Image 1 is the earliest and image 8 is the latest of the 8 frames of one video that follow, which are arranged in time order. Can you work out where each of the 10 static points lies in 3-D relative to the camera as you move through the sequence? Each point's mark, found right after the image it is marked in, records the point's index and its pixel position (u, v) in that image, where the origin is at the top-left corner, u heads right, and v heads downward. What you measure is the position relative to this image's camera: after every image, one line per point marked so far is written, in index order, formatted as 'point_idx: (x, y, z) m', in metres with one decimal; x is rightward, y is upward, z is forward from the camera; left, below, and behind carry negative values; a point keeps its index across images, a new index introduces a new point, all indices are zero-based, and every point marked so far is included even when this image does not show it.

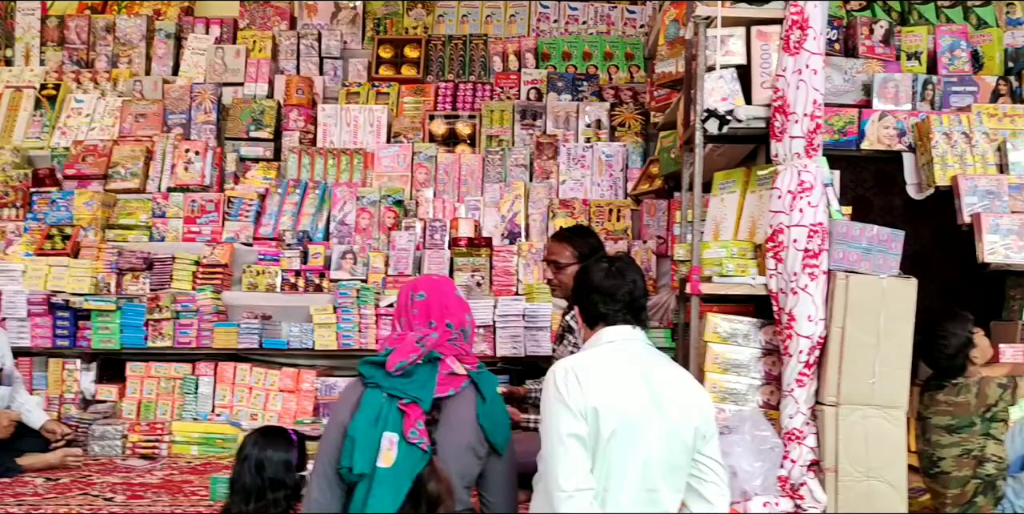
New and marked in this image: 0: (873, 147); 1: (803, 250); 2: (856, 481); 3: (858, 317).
0: (+1.7, +0.5, +4.4) m
1: (+0.9, 0.0, +2.9) m
2: (+1.0, -0.7, +2.8) m
3: (+1.1, -0.2, +2.8) m
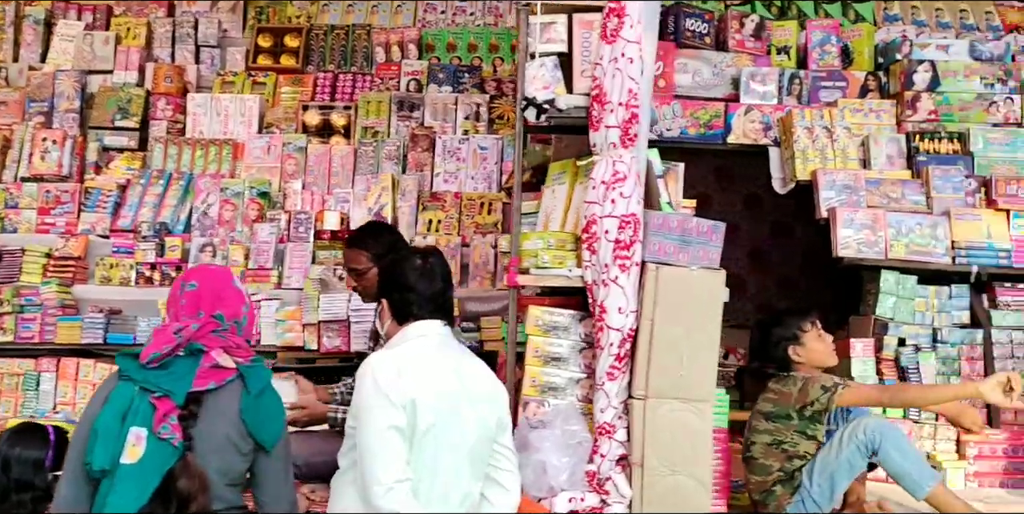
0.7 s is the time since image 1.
0: (+1.1, +0.6, +4.4) m
1: (+0.3, 0.0, +2.8) m
2: (+0.4, -0.7, +2.7) m
3: (+0.5, -0.2, +2.8) m
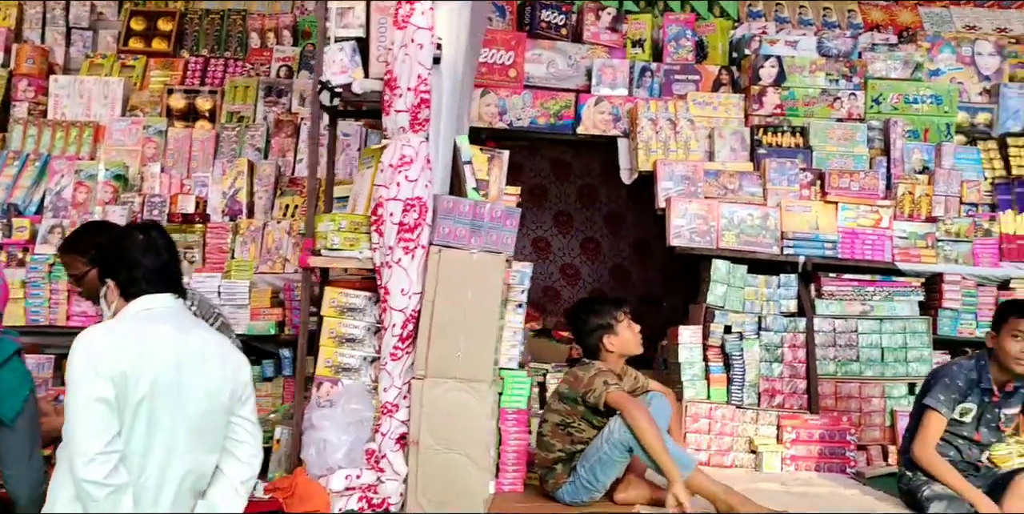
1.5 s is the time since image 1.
0: (+0.4, +0.6, +4.5) m
1: (-0.4, +0.1, +2.9) m
2: (-0.2, -0.6, +2.8) m
3: (-0.2, -0.1, +2.9) m
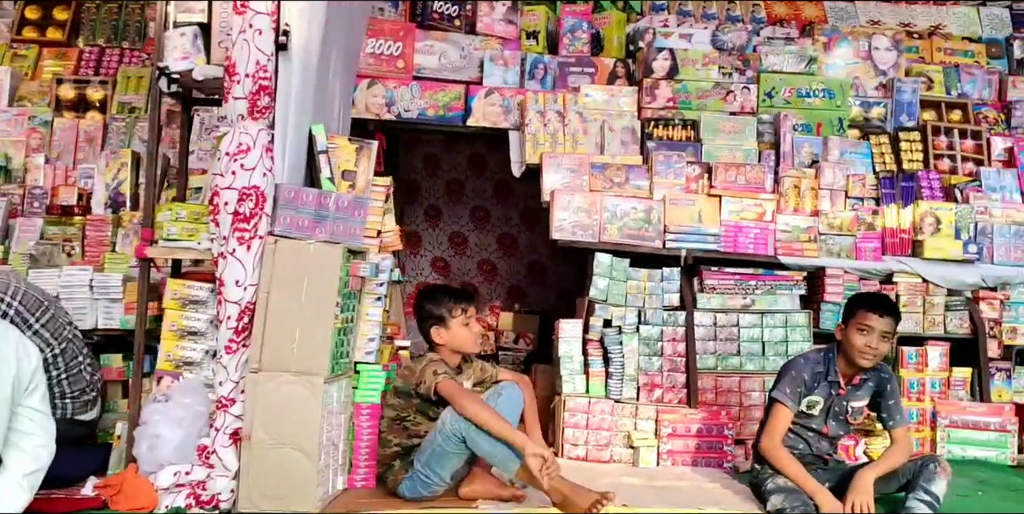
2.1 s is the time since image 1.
0: (-0.2, +0.6, +4.4) m
1: (-0.9, +0.1, +2.8) m
2: (-0.7, -0.6, +2.7) m
3: (-0.7, -0.1, +2.8) m
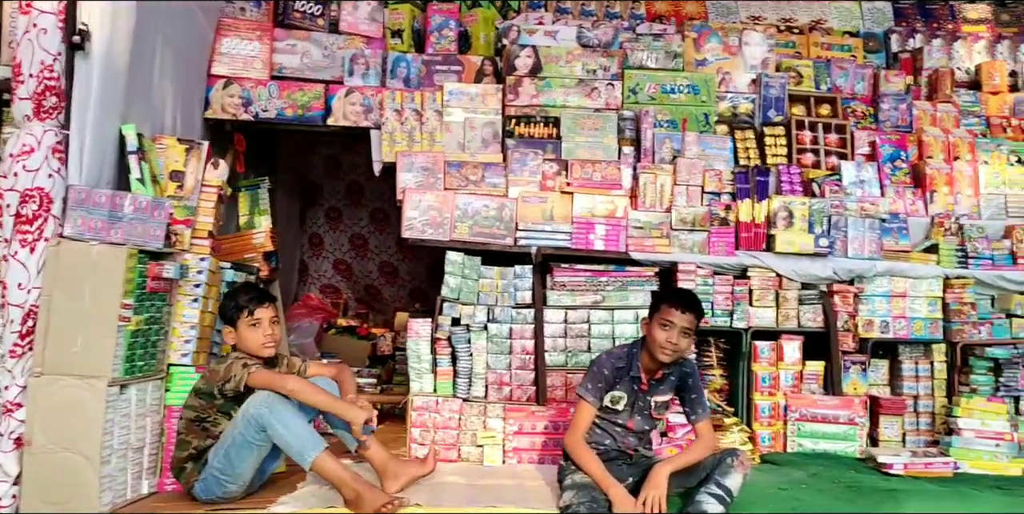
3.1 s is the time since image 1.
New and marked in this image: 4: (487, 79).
0: (-0.8, +0.6, +4.4) m
1: (-1.5, +0.1, +2.8) m
2: (-1.4, -0.6, +2.7) m
3: (-1.3, -0.1, +2.8) m
4: (-0.1, +0.9, +4.6) m
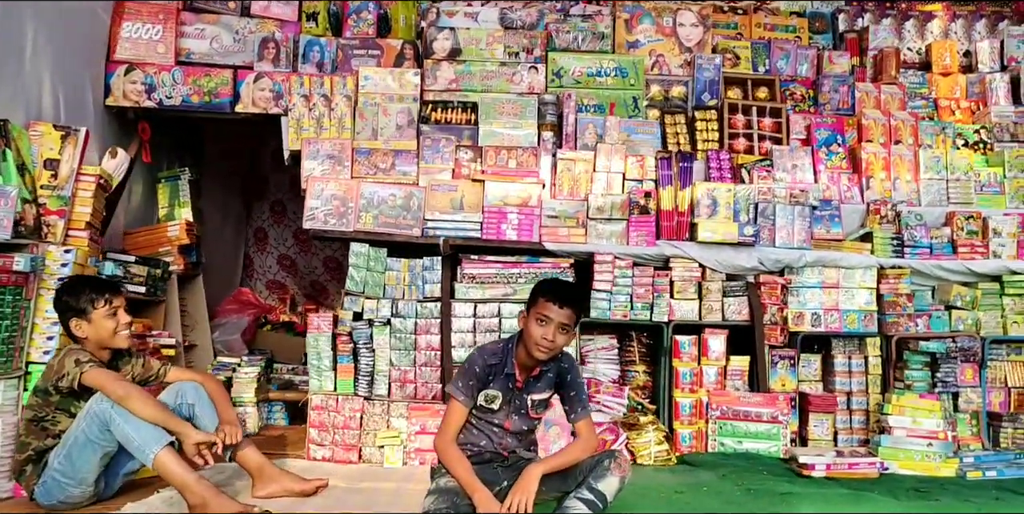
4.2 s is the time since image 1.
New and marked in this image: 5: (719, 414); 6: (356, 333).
0: (-1.2, +0.7, +4.2) m
1: (-1.9, +0.1, +2.6) m
2: (-1.8, -0.6, +2.5) m
3: (-1.7, -0.1, +2.6) m
4: (-0.5, +0.9, +4.4) m
5: (+0.9, -0.6, +3.8) m
6: (-0.6, -0.3, +3.8) m
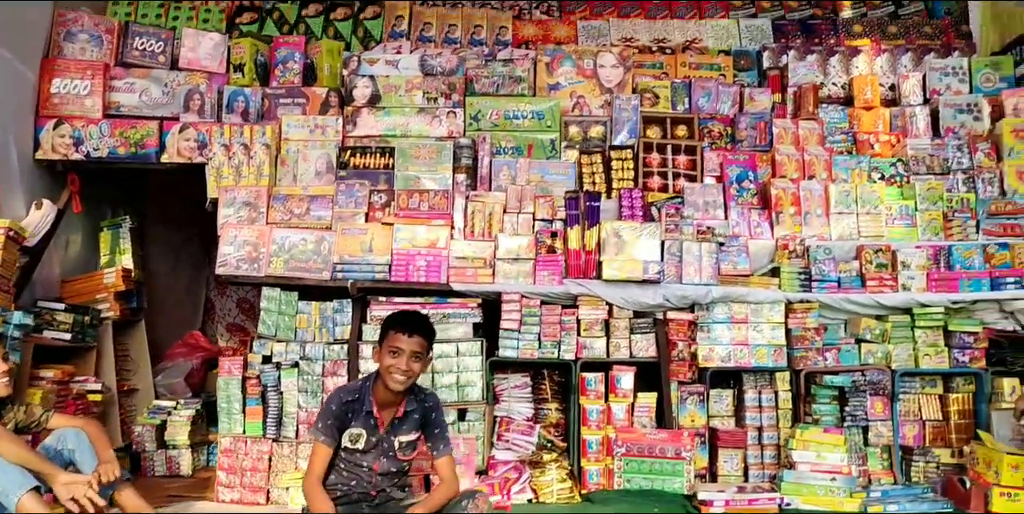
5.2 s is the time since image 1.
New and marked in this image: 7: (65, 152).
0: (-1.6, +0.5, +4.4) m
1: (-2.3, 0.0, +2.8) m
2: (-2.2, -0.7, +2.6) m
3: (-2.2, -0.2, +2.7) m
4: (-0.9, +0.7, +4.6) m
5: (+0.5, -0.8, +3.8) m
6: (-1.0, -0.5, +3.9) m
7: (-2.1, +0.5, +4.3) m
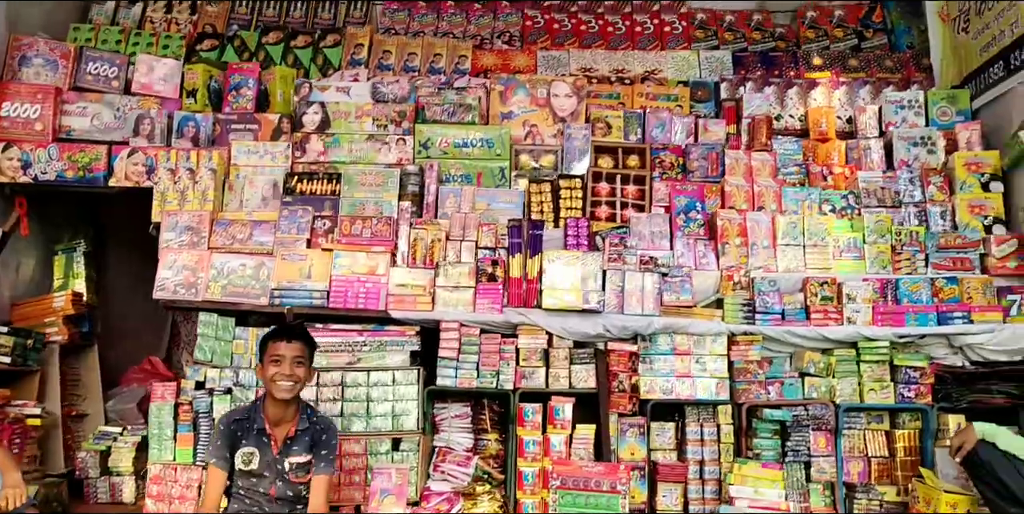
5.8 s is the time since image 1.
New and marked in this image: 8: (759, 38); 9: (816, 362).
0: (-1.9, +0.3, +4.4) m
1: (-2.6, -0.1, +2.7) m
2: (-2.5, -0.8, +2.6) m
3: (-2.5, -0.3, +2.7) m
4: (-1.2, +0.6, +4.6) m
5: (+0.2, -0.9, +3.7) m
6: (-1.3, -0.6, +3.8) m
7: (-2.3, +0.4, +4.3) m
8: (+1.5, +1.3, +5.5) m
9: (+1.3, -0.4, +4.0) m
